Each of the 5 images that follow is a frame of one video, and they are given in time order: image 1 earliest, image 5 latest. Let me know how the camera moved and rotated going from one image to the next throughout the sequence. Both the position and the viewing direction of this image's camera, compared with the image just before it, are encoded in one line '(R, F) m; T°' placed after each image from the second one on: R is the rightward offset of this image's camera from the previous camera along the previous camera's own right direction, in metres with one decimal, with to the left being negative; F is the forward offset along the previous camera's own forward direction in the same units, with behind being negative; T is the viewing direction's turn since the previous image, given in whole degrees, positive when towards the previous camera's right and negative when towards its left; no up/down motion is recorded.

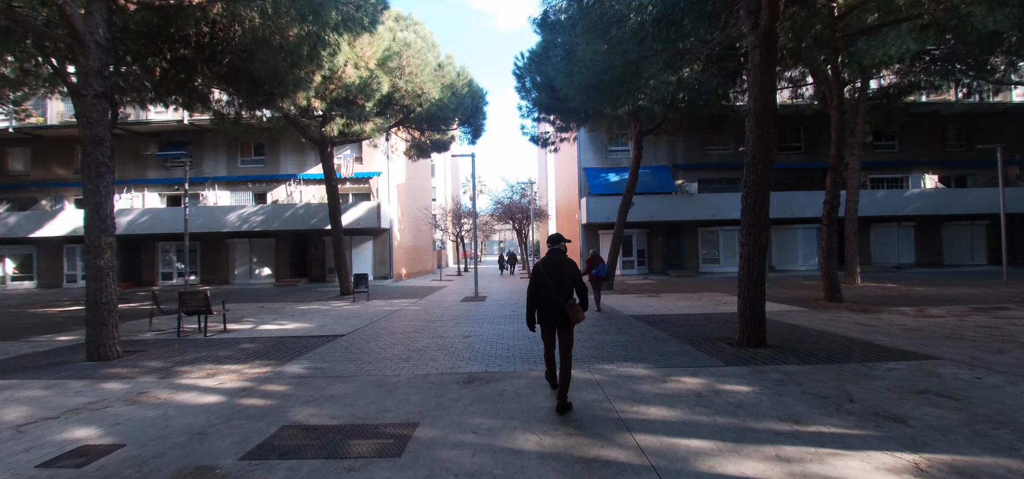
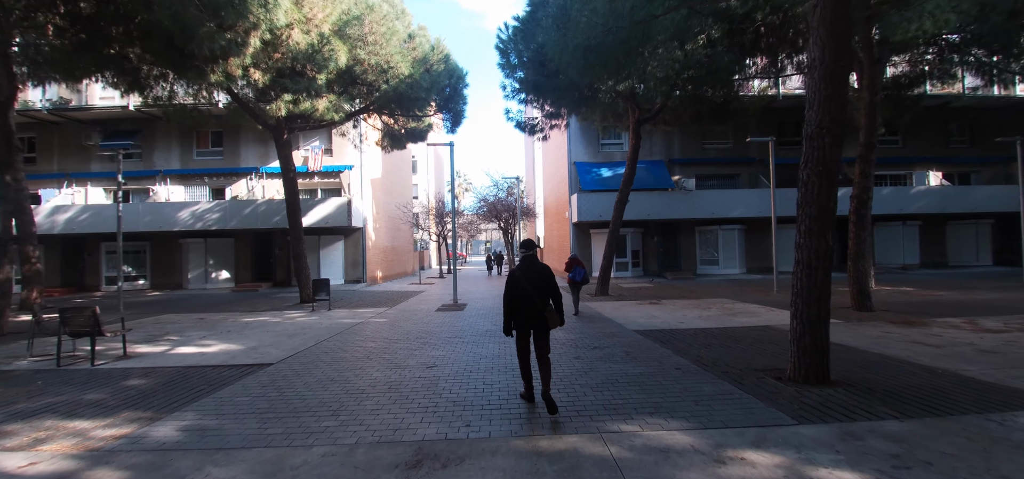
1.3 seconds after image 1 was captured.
(+0.1, +1.8) m; +2°
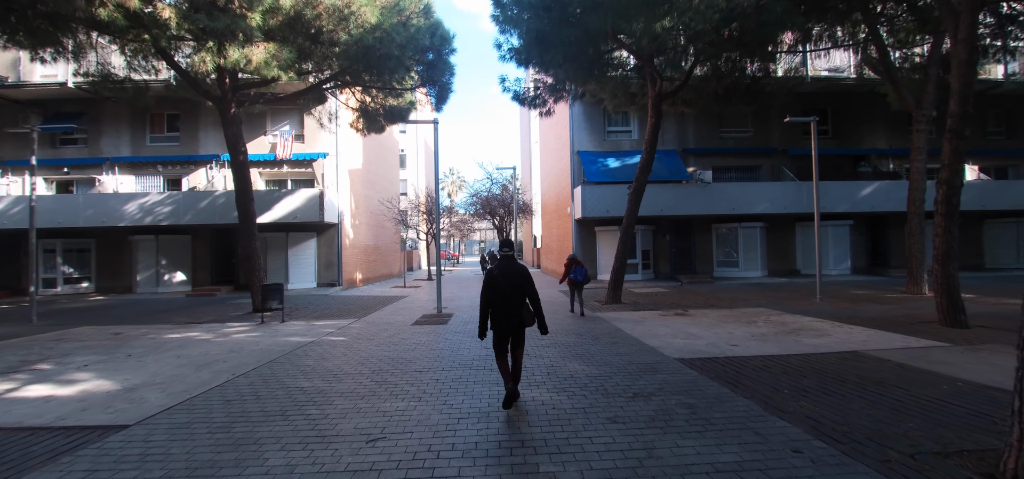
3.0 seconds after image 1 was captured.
(0.0, +2.3) m; +1°
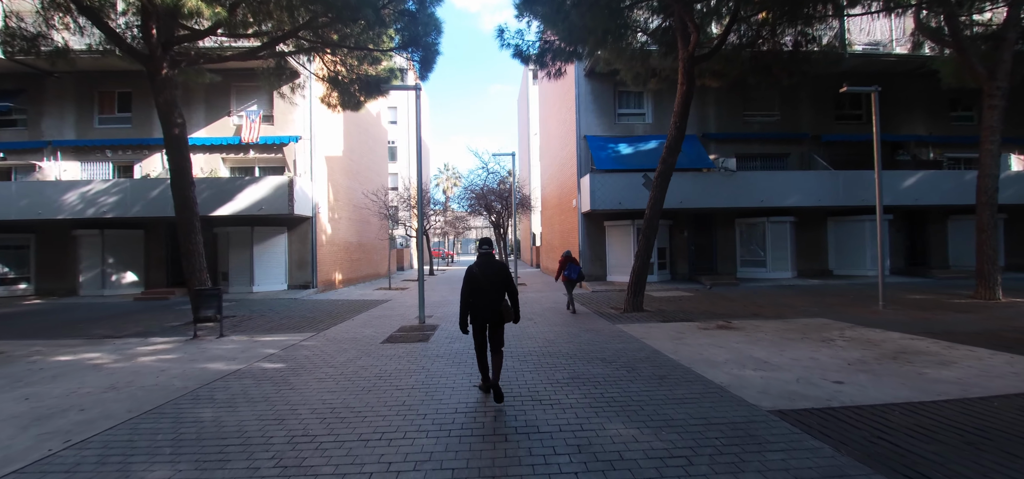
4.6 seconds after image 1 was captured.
(-0.1, +2.2) m; 0°
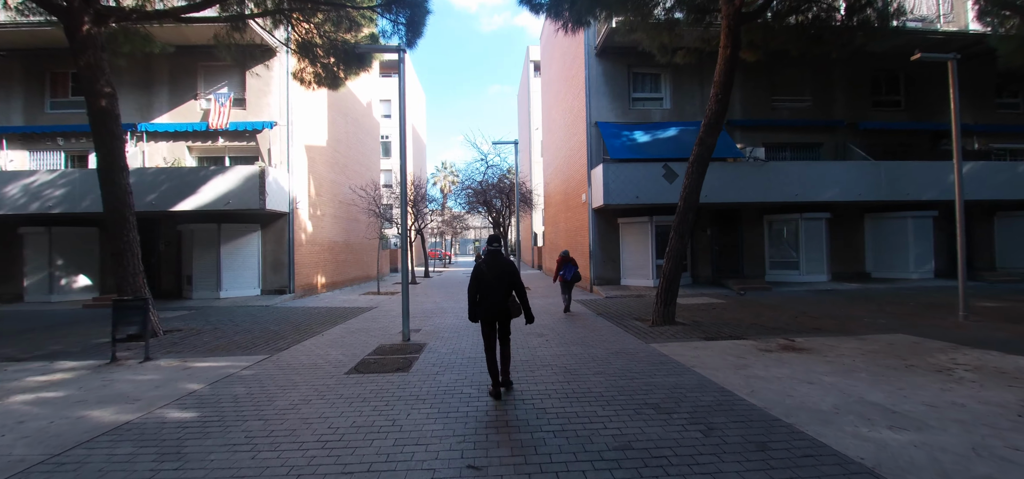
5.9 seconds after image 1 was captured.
(-0.1, +1.8) m; 0°
